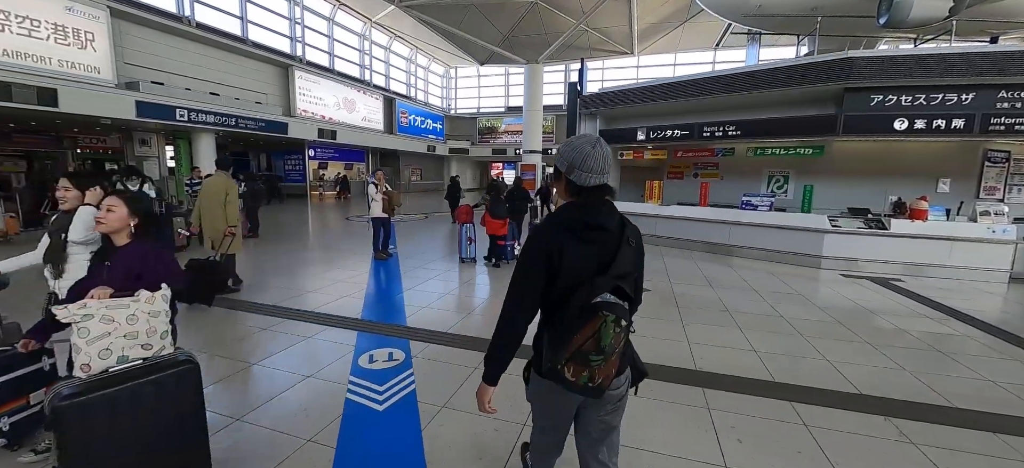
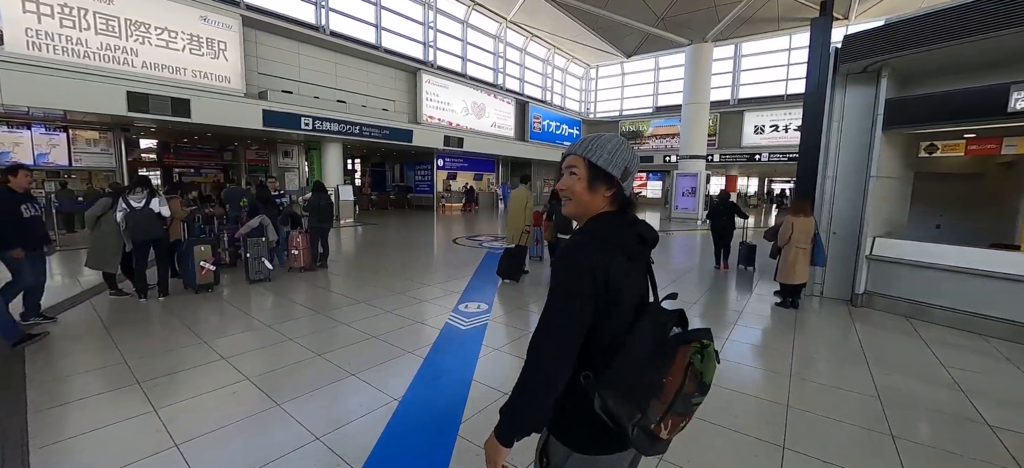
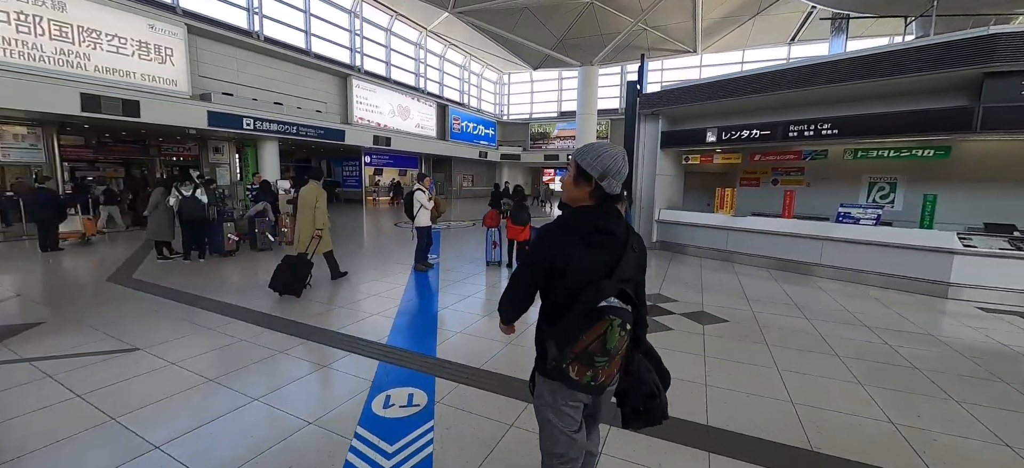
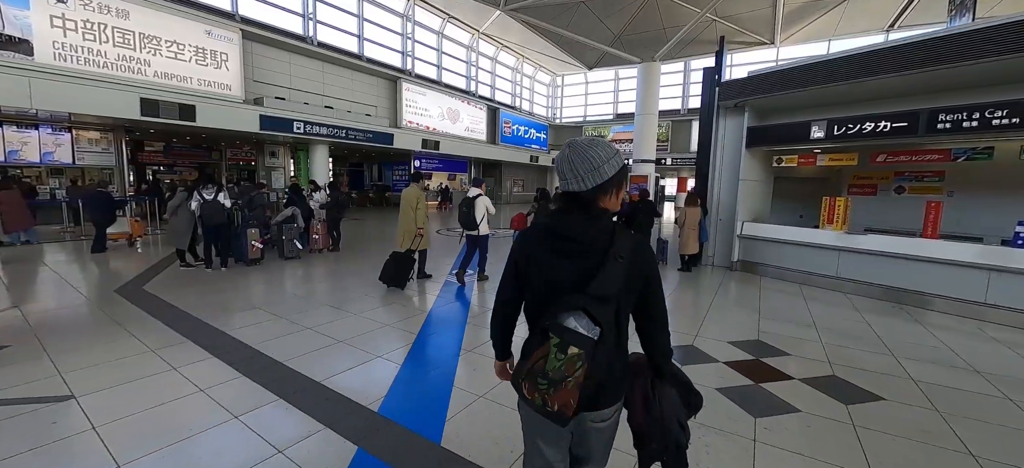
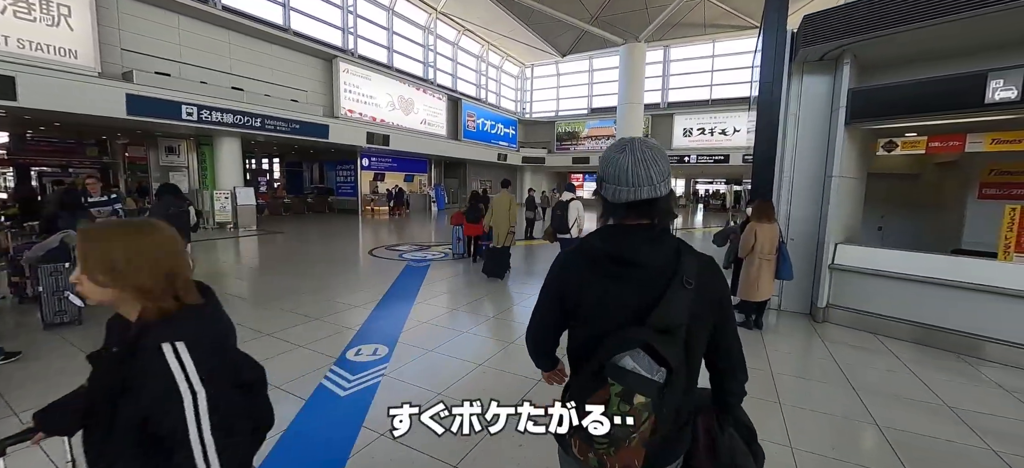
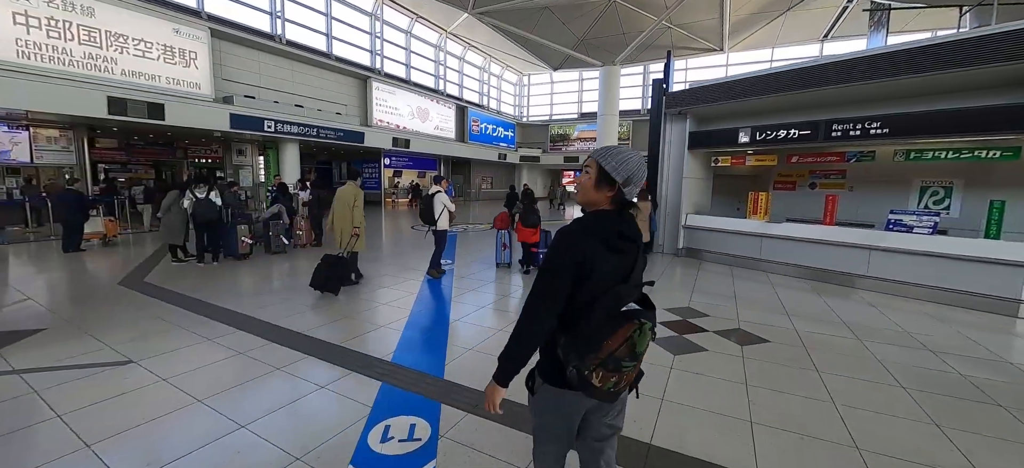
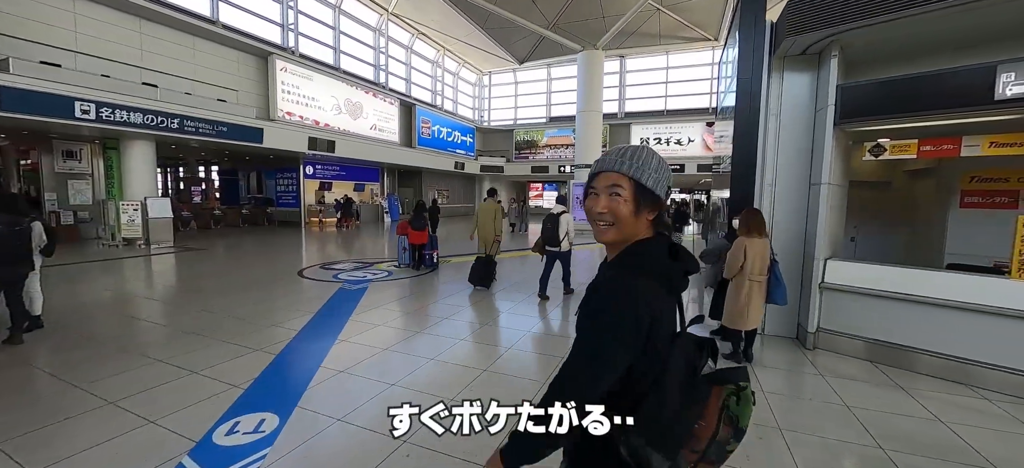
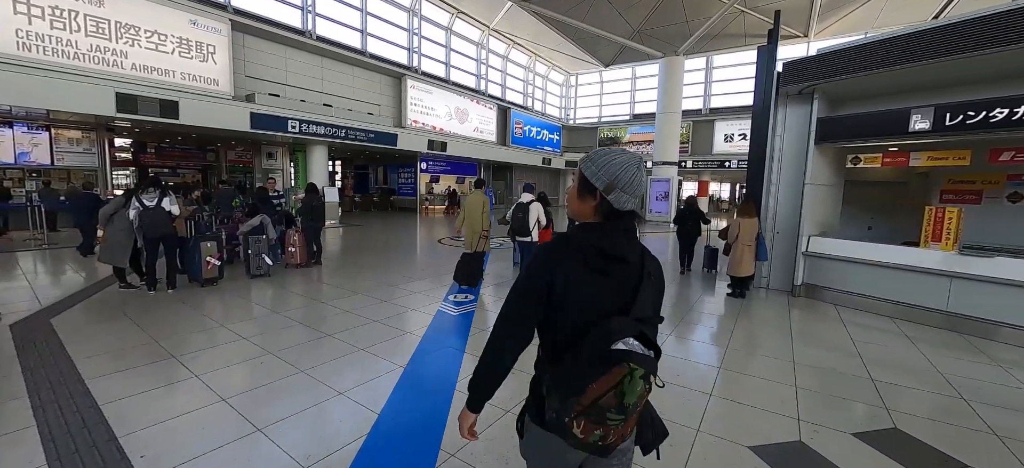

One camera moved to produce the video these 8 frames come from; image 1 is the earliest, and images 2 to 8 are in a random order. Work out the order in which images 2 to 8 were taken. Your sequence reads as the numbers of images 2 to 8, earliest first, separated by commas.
3, 6, 4, 8, 2, 5, 7
